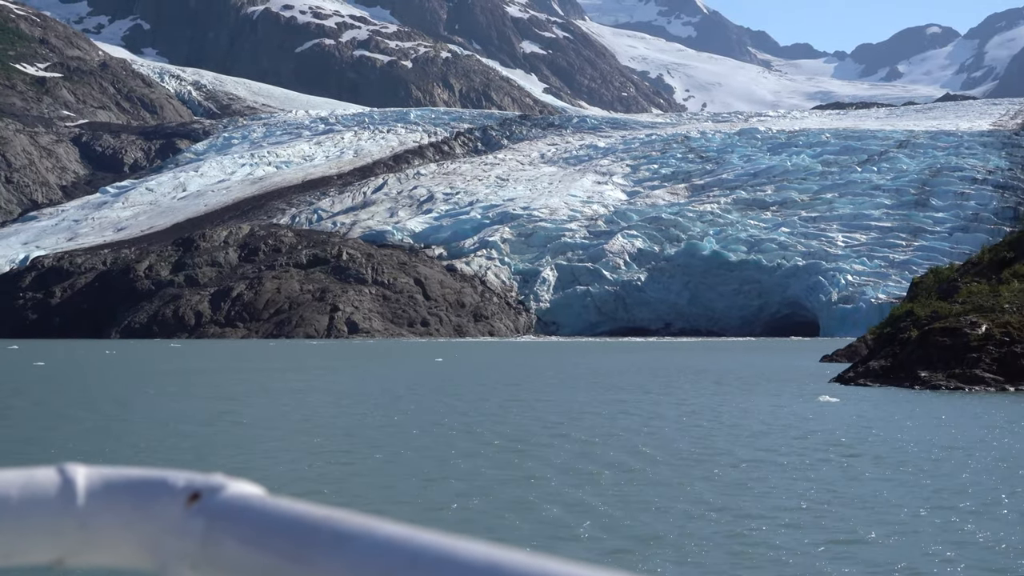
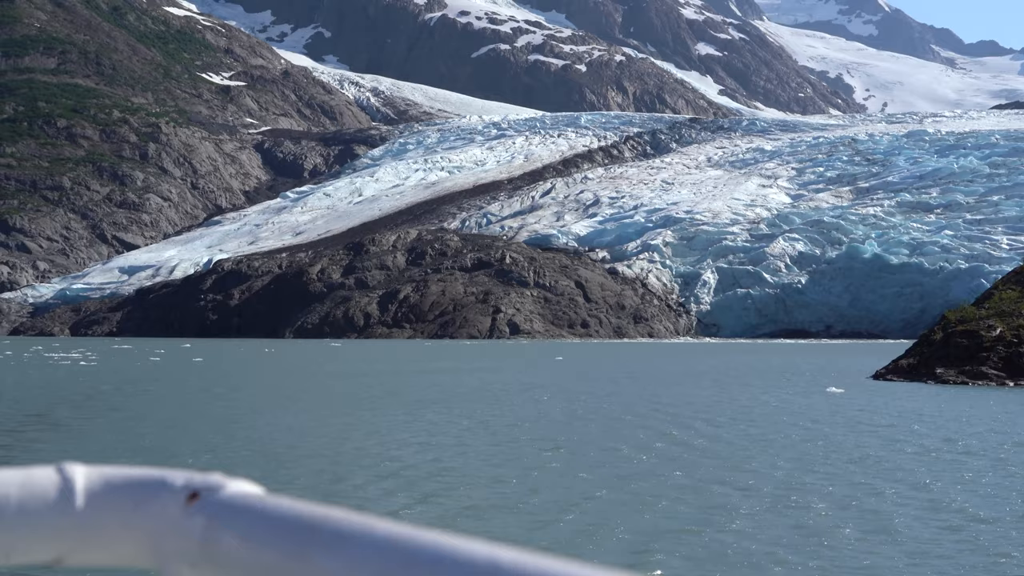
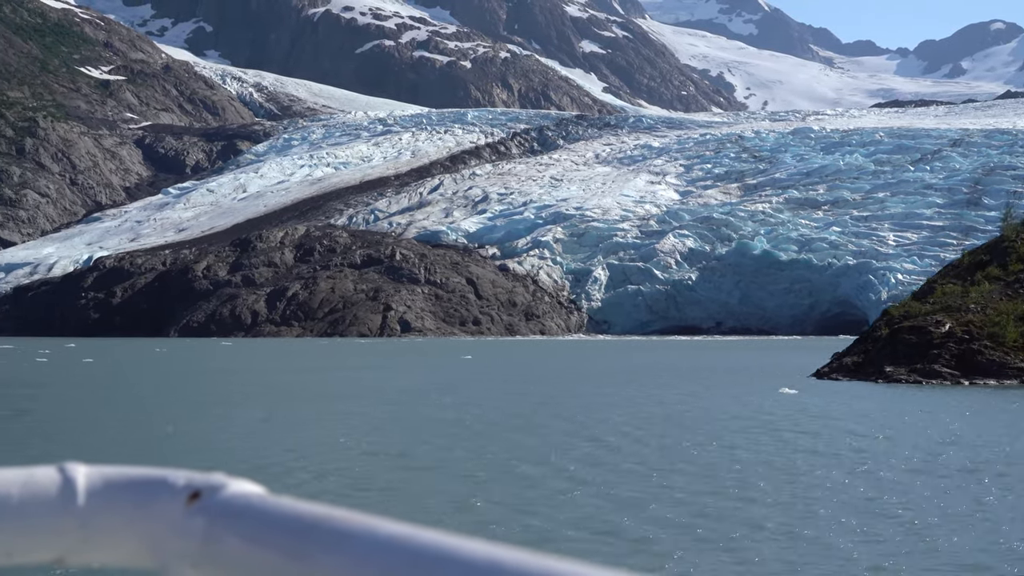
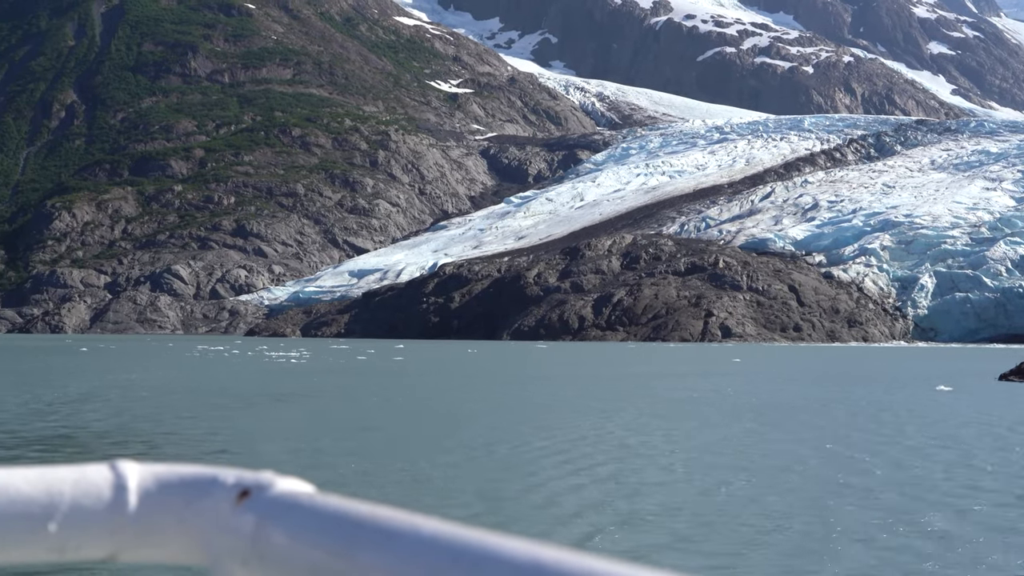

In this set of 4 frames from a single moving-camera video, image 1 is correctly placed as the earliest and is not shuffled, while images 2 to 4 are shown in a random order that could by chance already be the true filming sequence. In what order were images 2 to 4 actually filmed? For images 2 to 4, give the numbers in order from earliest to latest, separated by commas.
3, 2, 4
